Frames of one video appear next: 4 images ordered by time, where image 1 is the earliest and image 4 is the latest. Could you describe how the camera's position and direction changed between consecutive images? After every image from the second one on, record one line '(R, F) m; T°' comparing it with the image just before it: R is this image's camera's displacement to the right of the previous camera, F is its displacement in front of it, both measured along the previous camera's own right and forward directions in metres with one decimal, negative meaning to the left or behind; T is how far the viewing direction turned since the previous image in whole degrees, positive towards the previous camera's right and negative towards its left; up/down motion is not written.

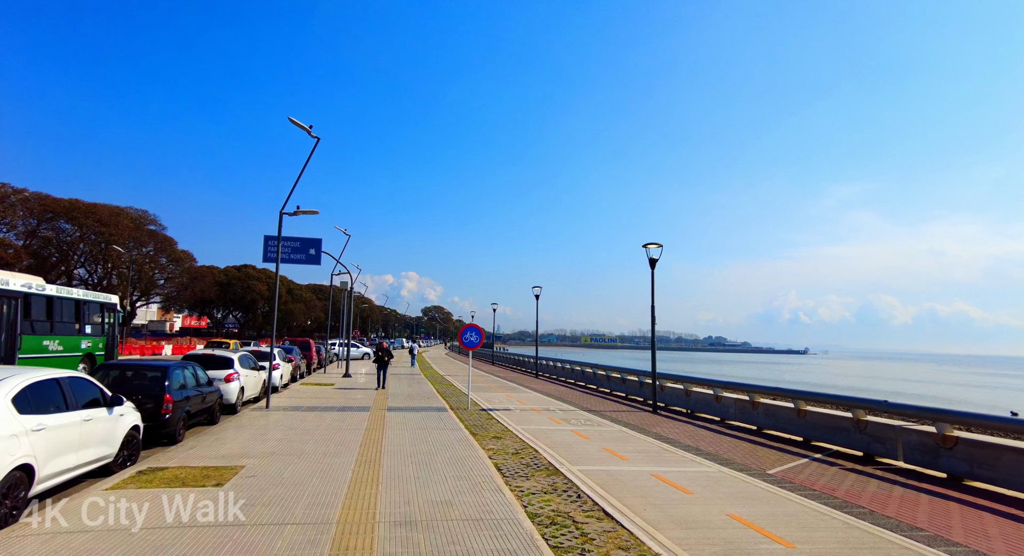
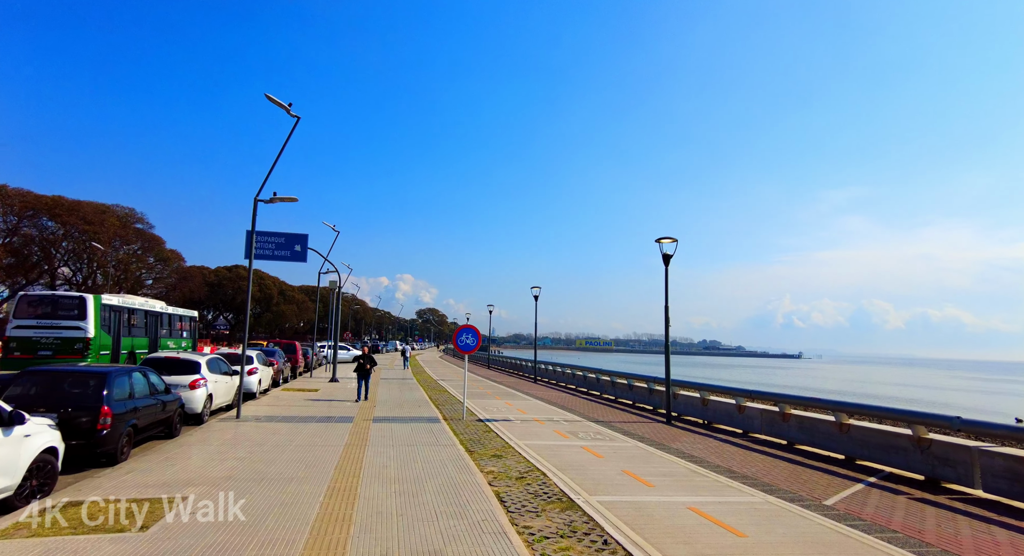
(-0.1, +1.5) m; +1°
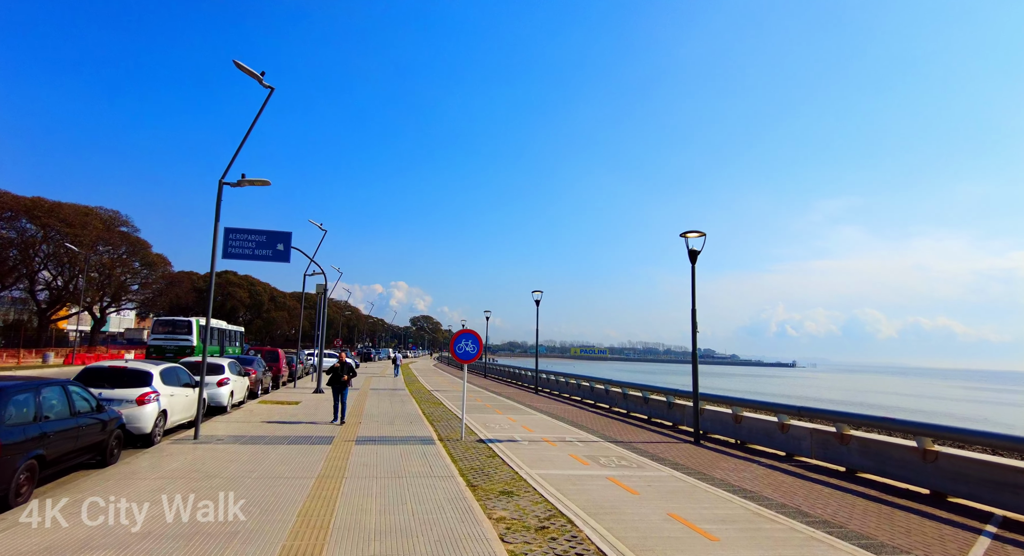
(-0.3, +1.9) m; +1°
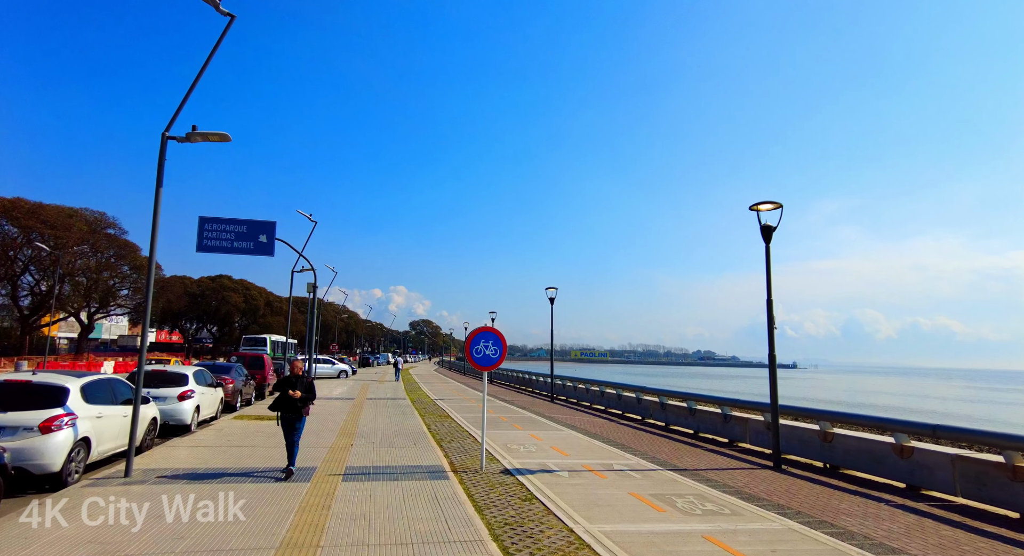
(-0.6, +2.8) m; 0°
